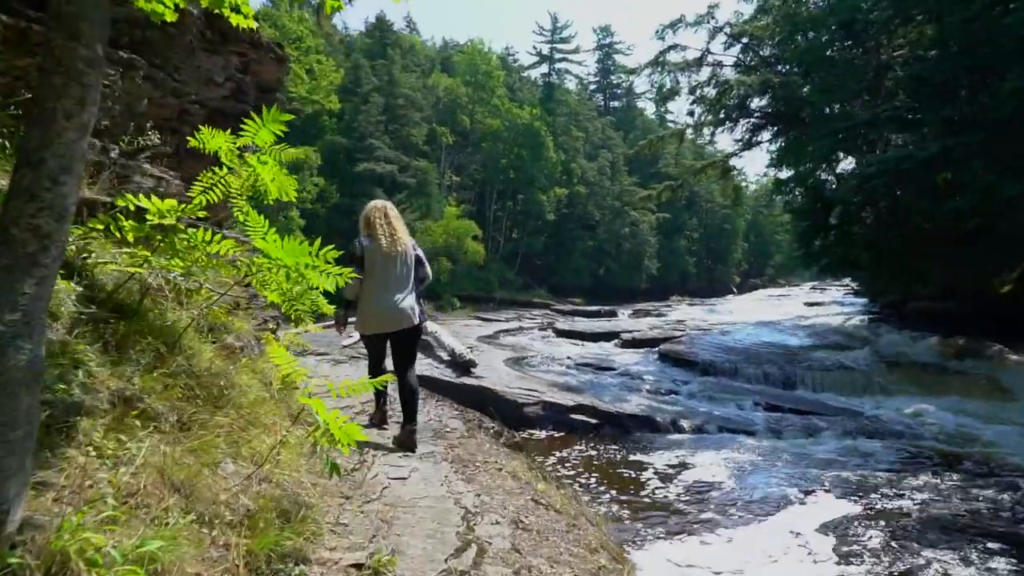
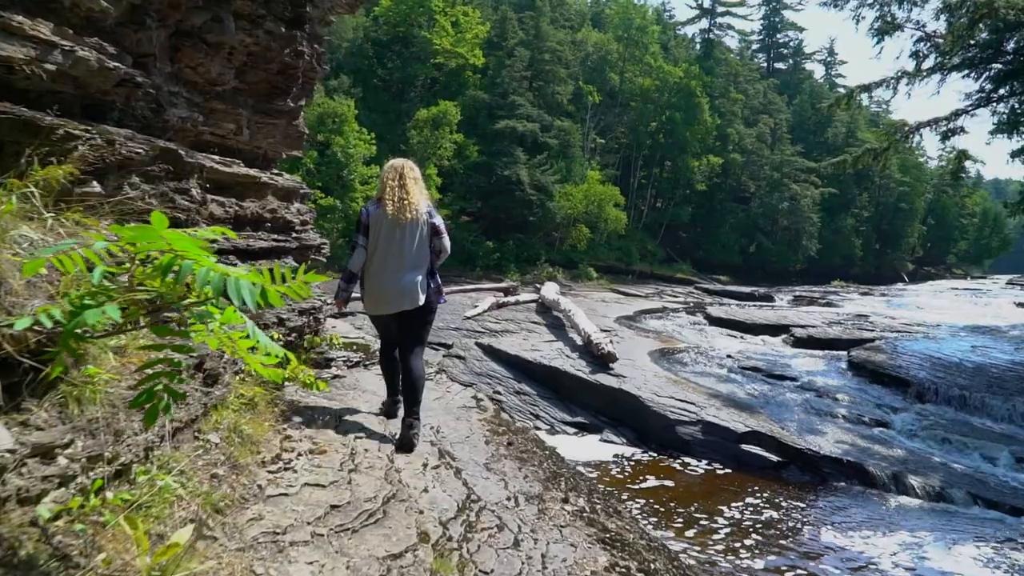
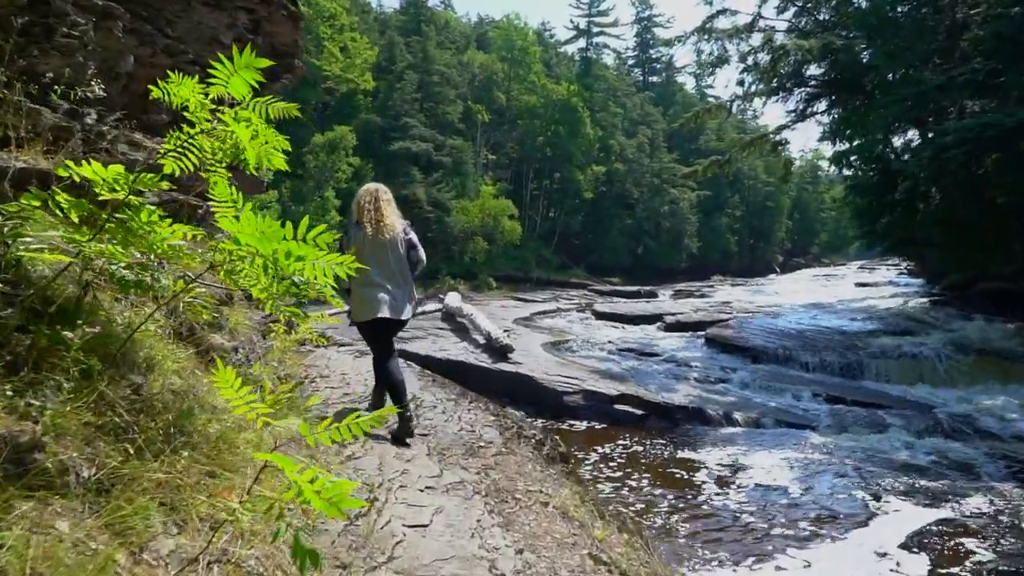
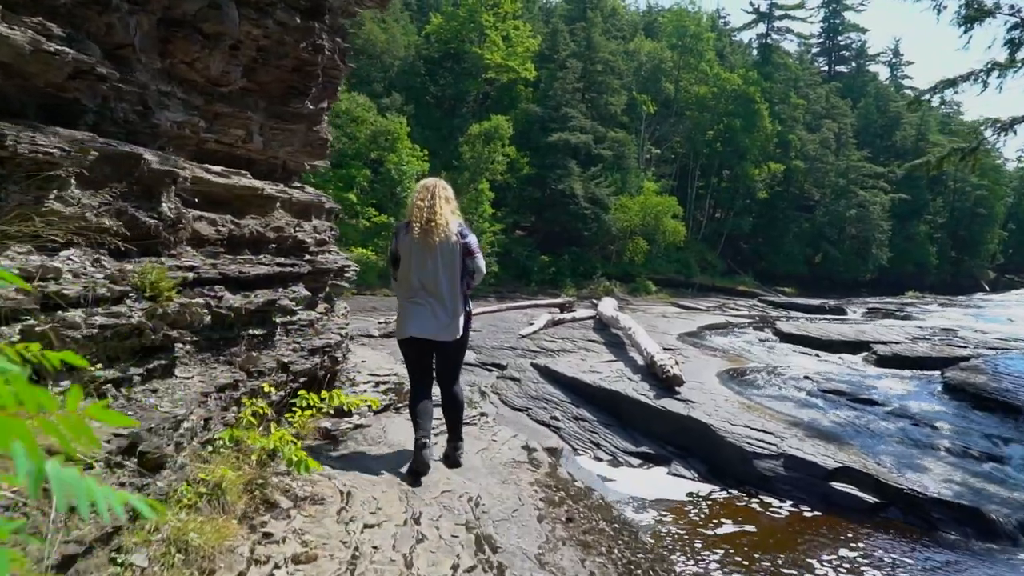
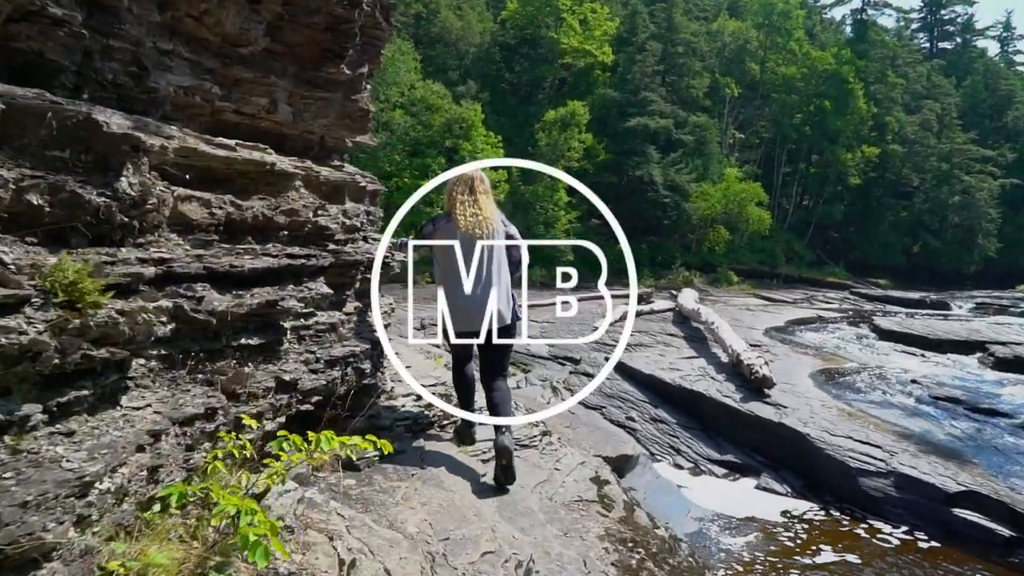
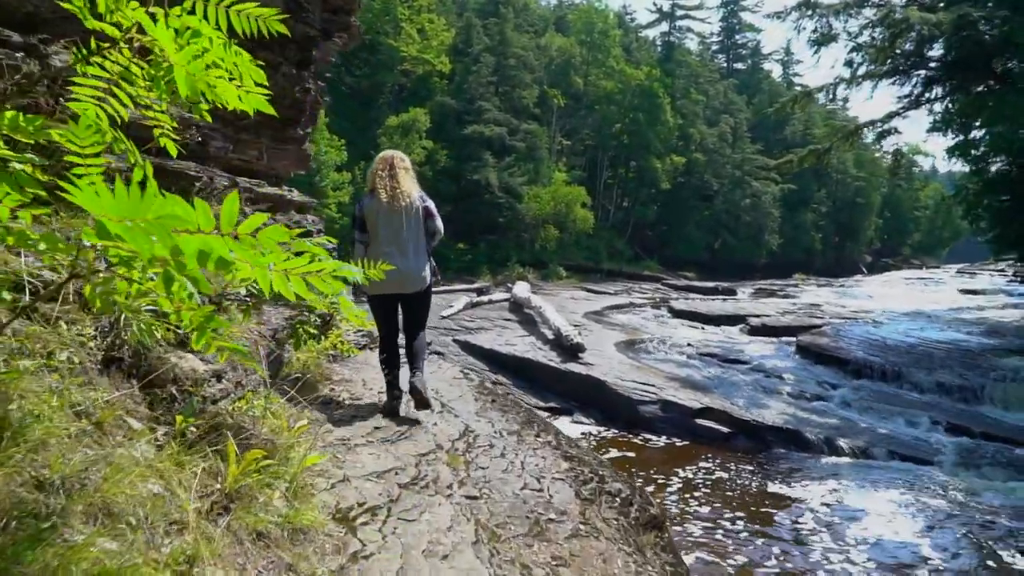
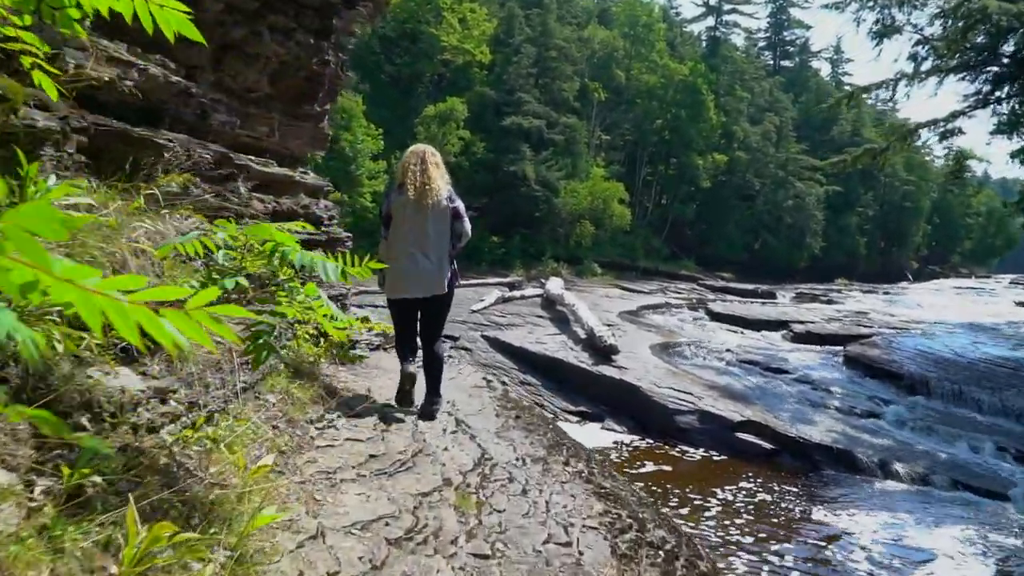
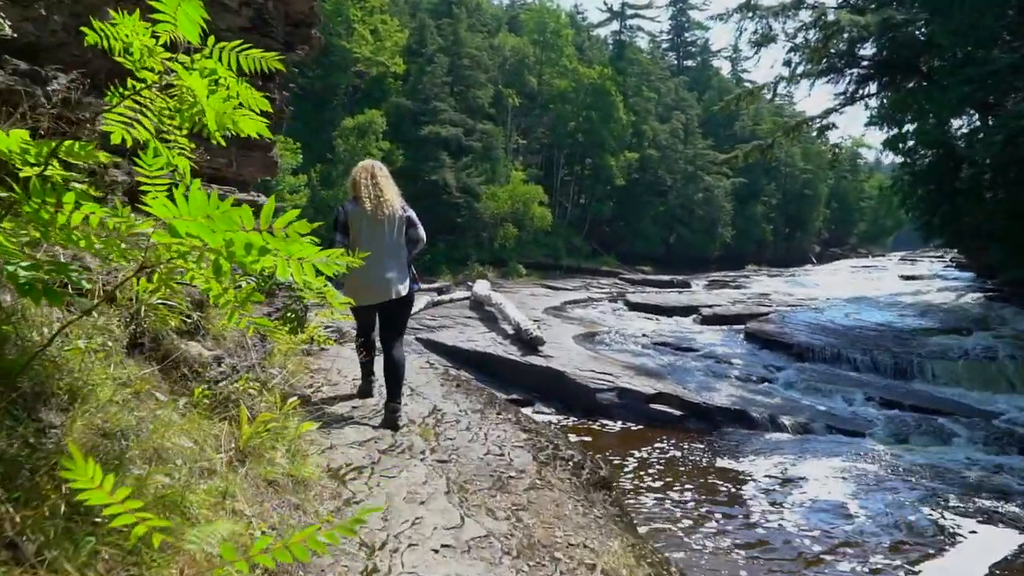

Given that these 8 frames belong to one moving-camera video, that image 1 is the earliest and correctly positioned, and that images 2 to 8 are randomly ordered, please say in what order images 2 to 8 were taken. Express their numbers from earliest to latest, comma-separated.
3, 8, 6, 7, 2, 4, 5
